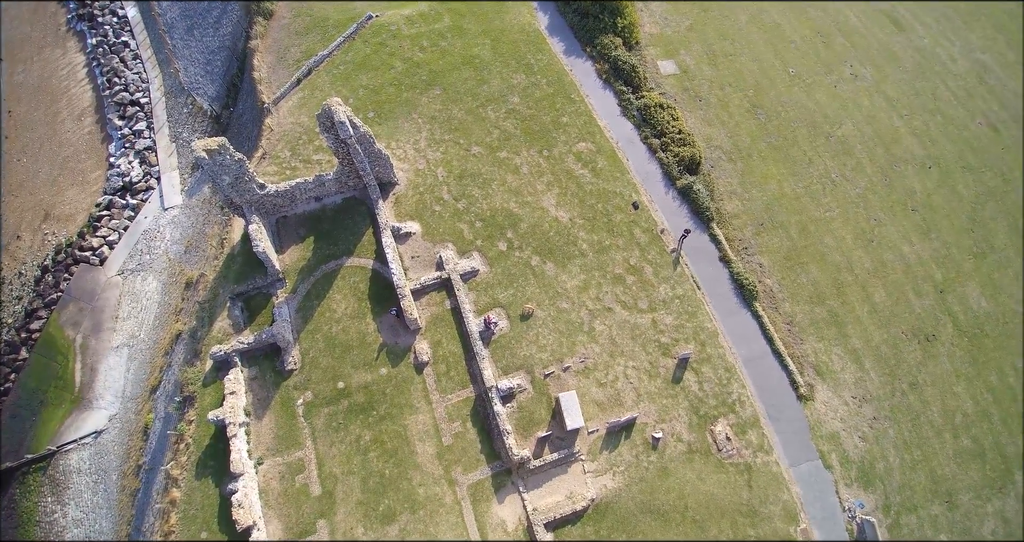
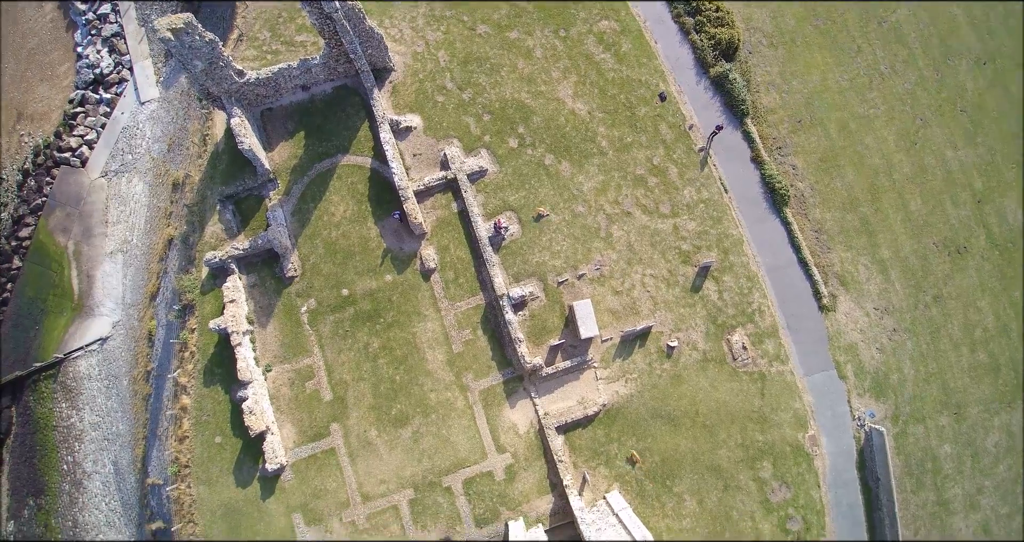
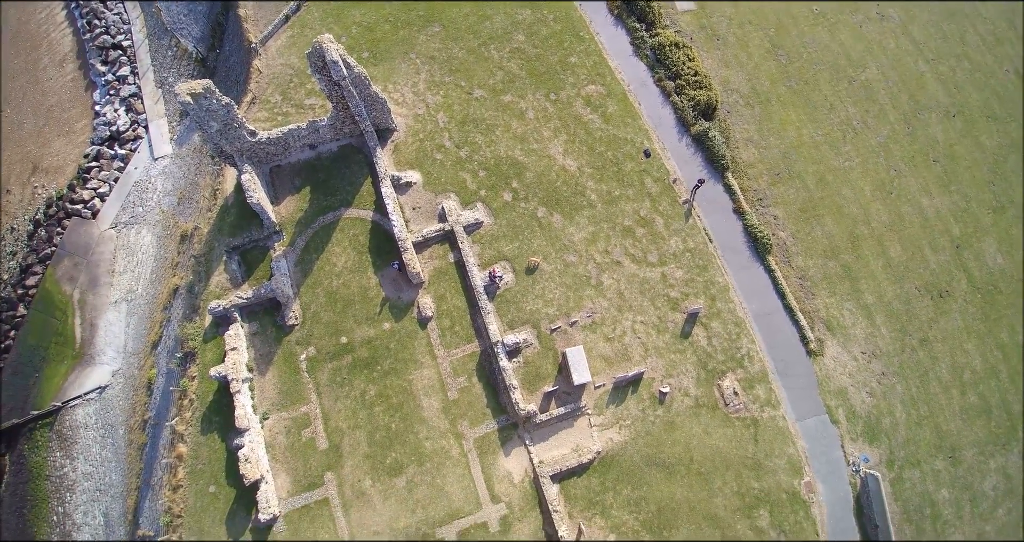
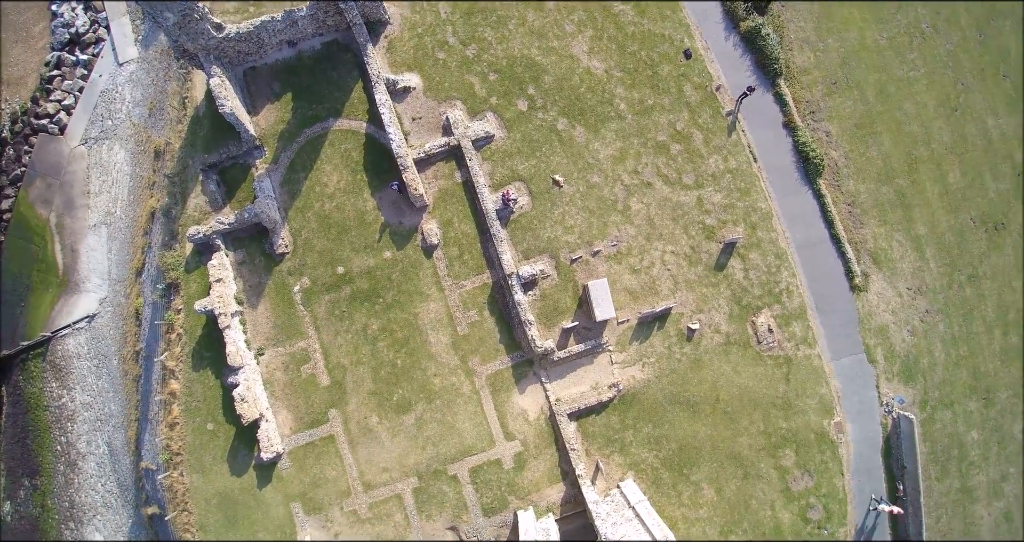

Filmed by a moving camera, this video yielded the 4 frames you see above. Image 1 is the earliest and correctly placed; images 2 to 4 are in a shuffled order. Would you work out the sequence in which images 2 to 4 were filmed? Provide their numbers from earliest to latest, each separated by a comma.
3, 2, 4
